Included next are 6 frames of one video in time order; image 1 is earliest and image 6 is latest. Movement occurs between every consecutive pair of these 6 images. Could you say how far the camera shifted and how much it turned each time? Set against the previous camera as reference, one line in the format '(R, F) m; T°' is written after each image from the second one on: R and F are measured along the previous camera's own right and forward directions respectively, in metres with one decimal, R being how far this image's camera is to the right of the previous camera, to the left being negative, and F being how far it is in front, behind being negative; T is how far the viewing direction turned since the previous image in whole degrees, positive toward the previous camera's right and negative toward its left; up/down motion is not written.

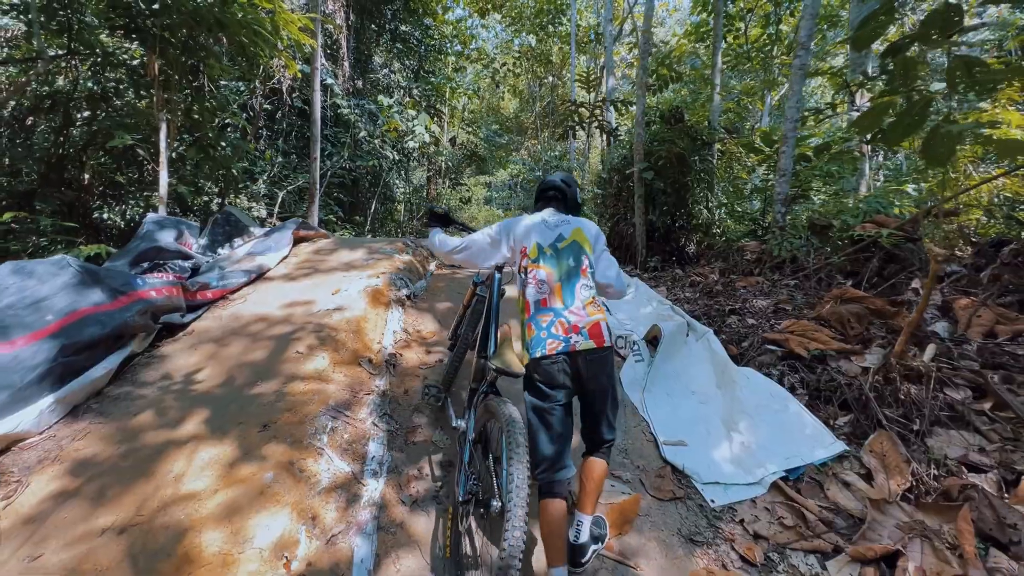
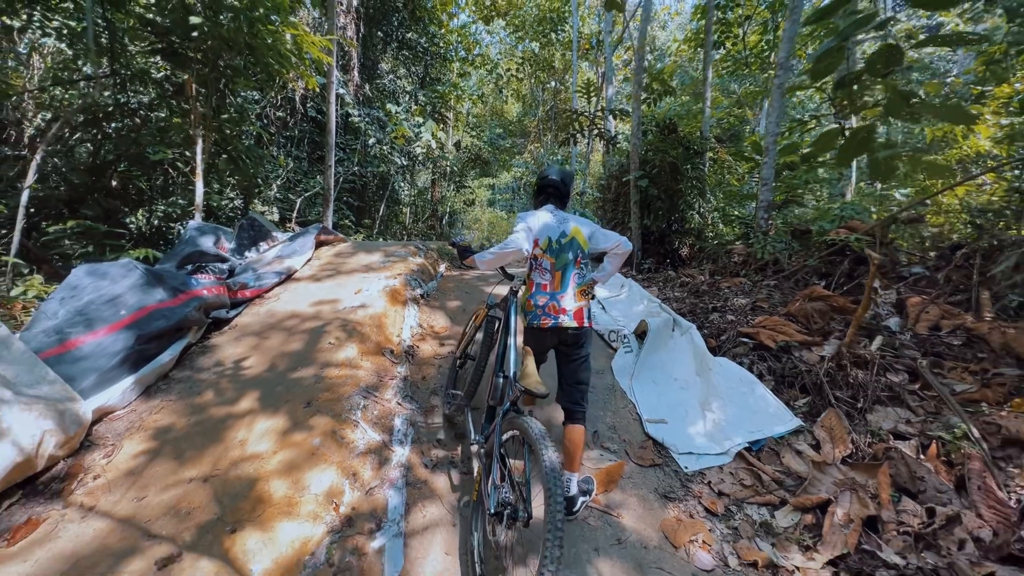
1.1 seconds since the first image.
(0.0, -0.4) m; 0°
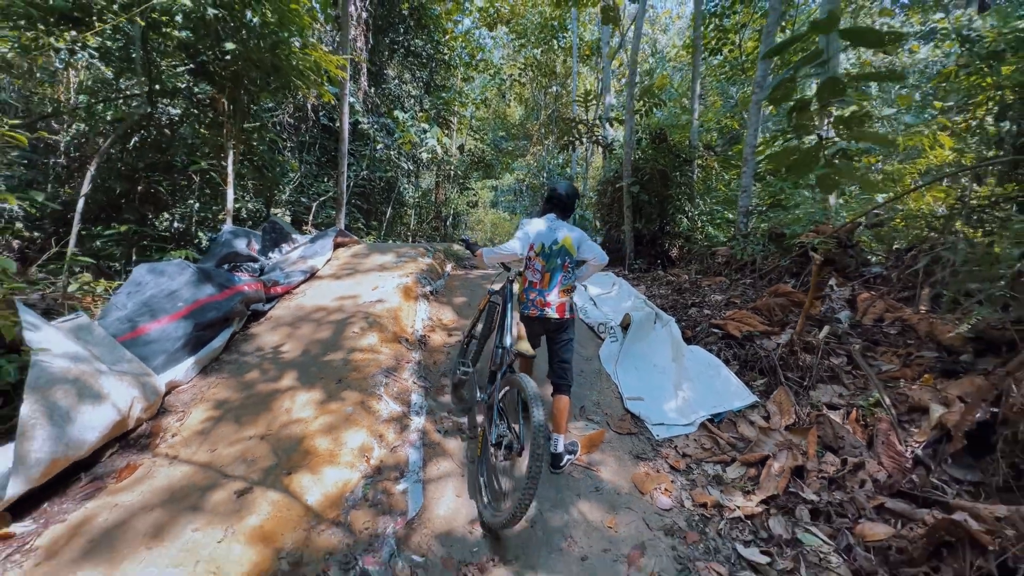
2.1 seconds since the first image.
(0.0, -0.4) m; 0°
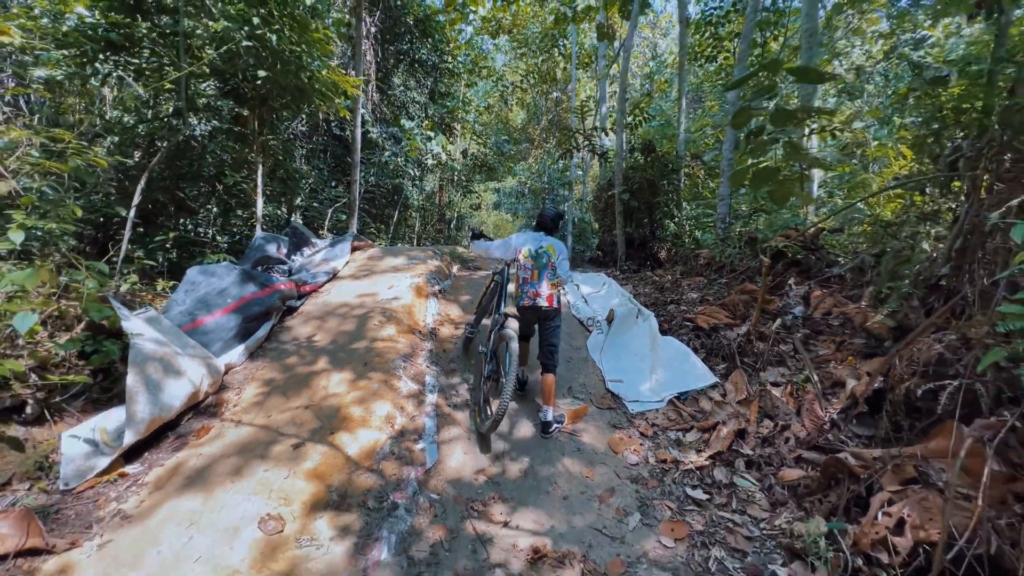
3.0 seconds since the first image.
(0.0, -0.5) m; 0°
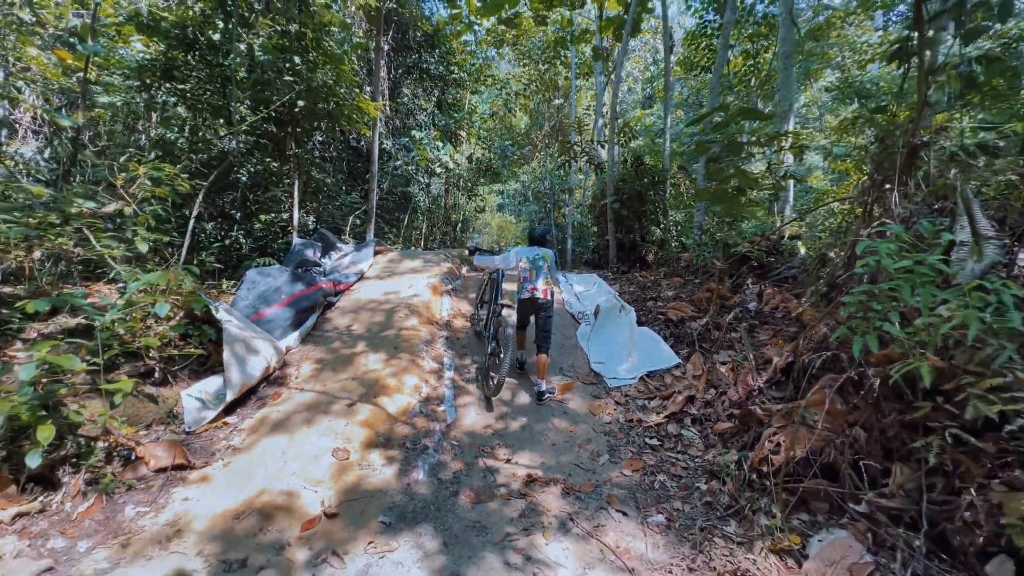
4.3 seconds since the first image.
(0.0, -0.8) m; -1°
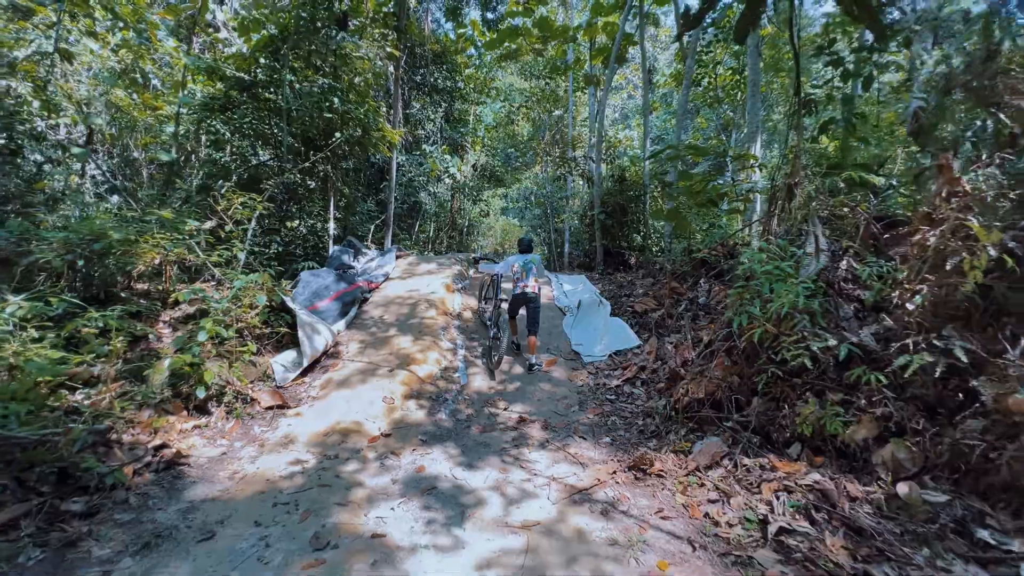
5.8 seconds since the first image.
(+0.1, -1.2) m; -1°
